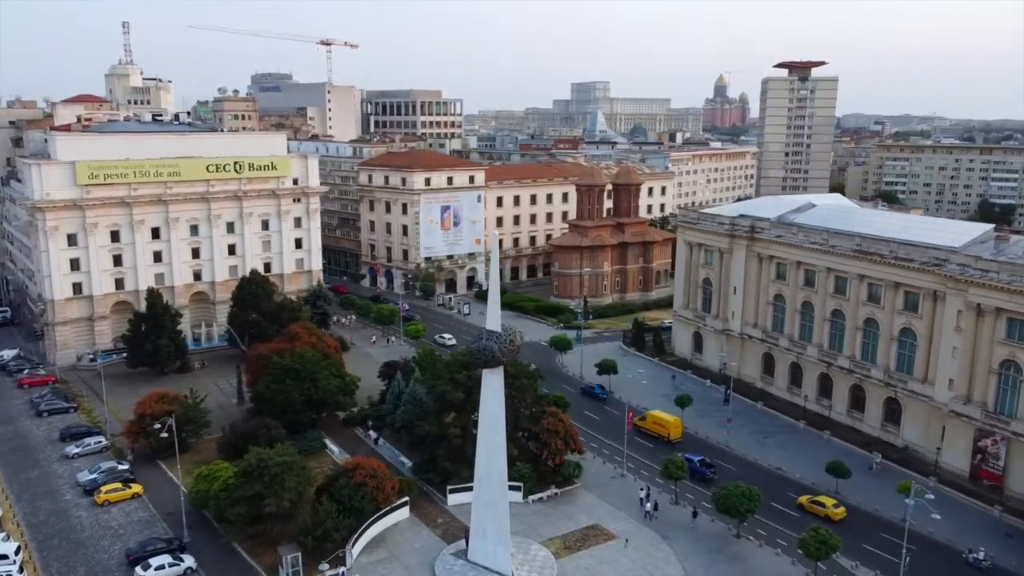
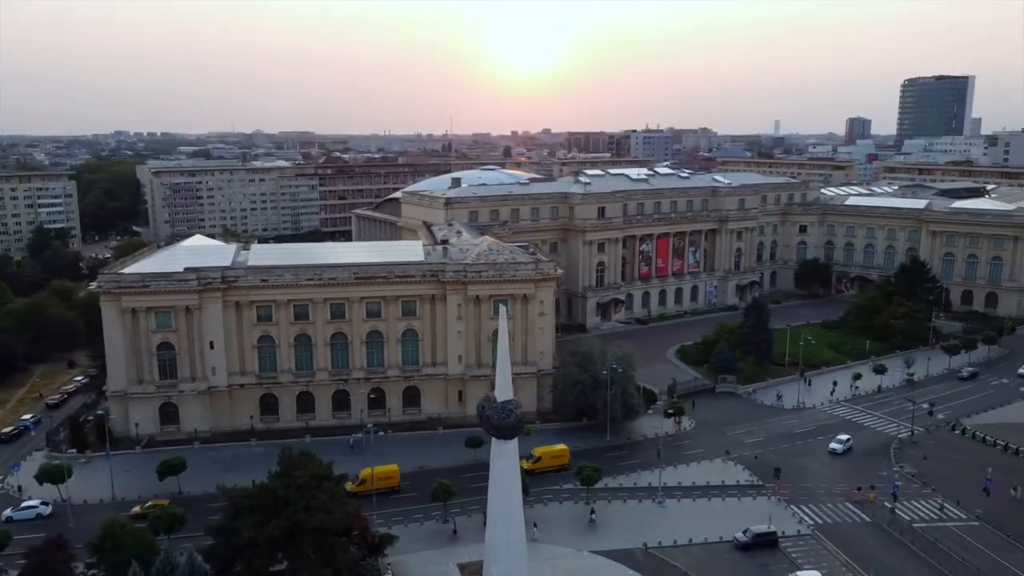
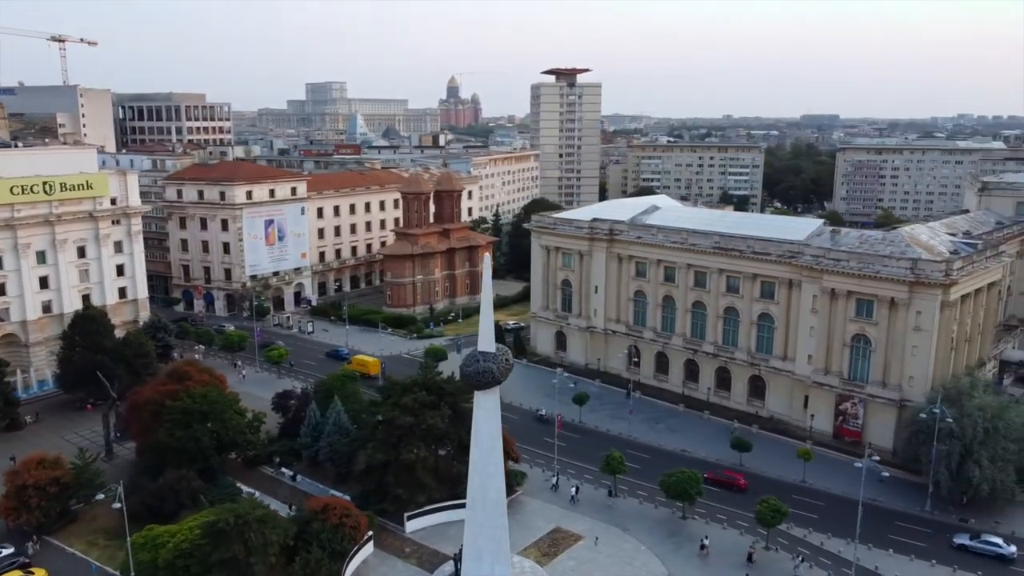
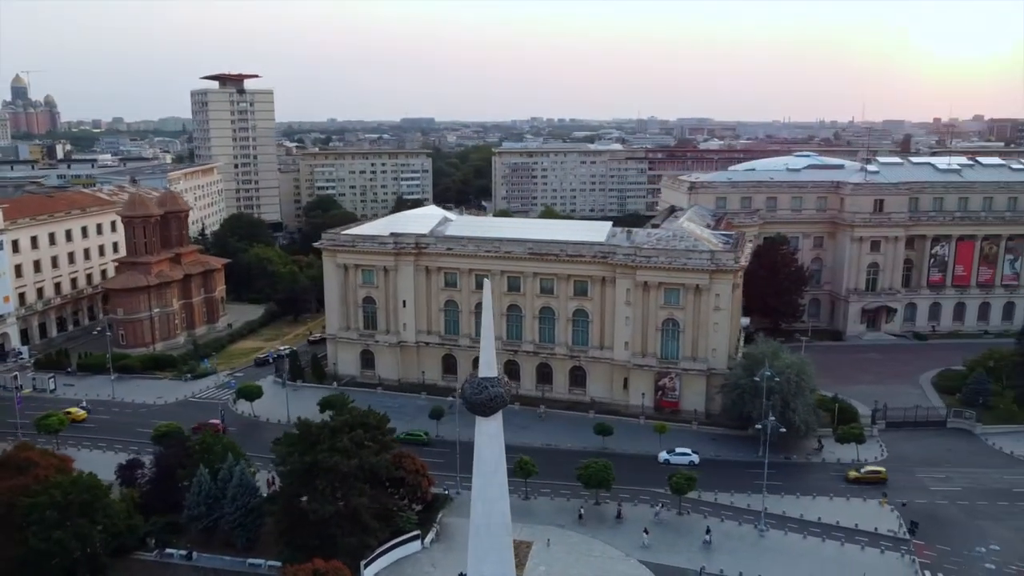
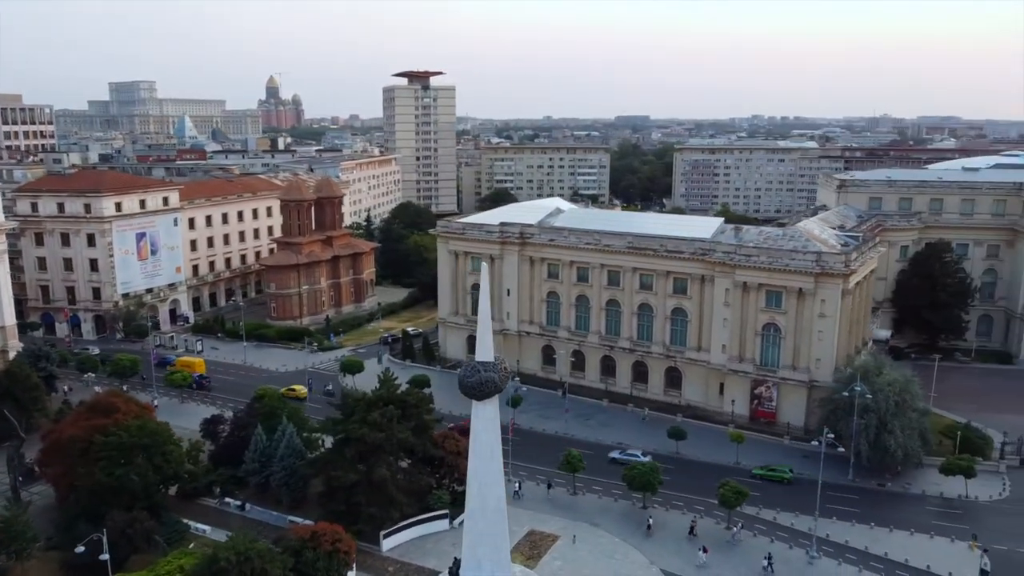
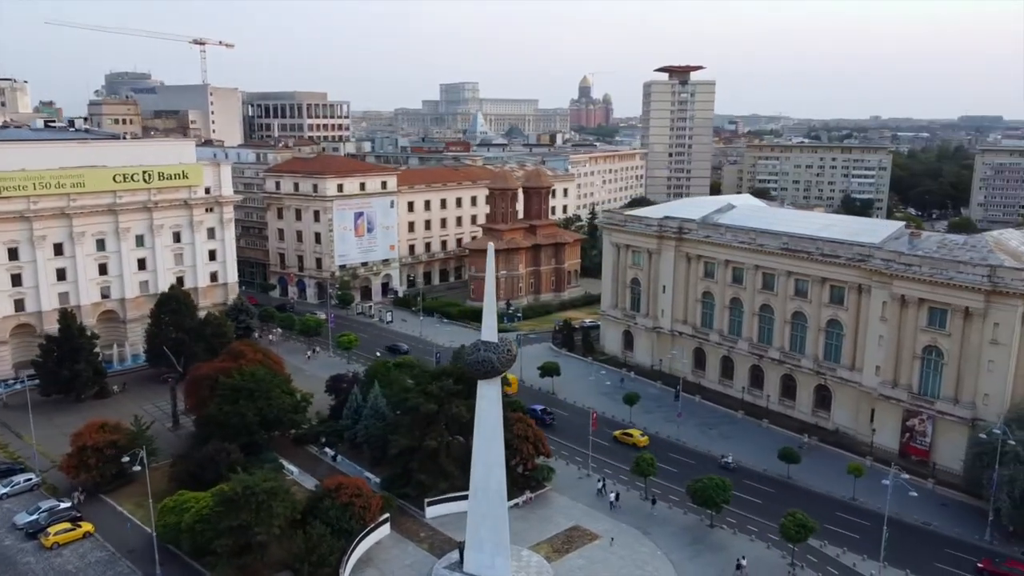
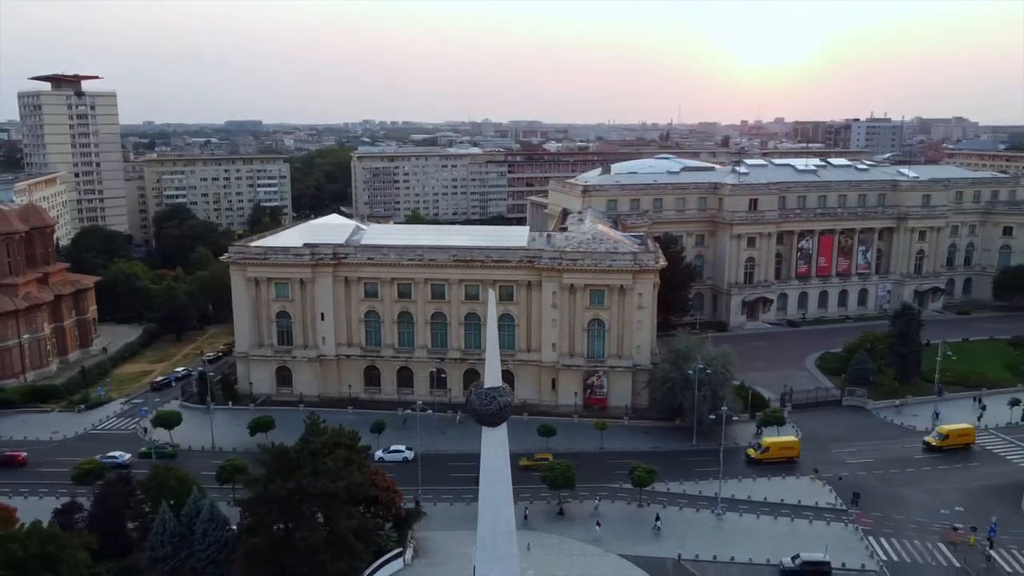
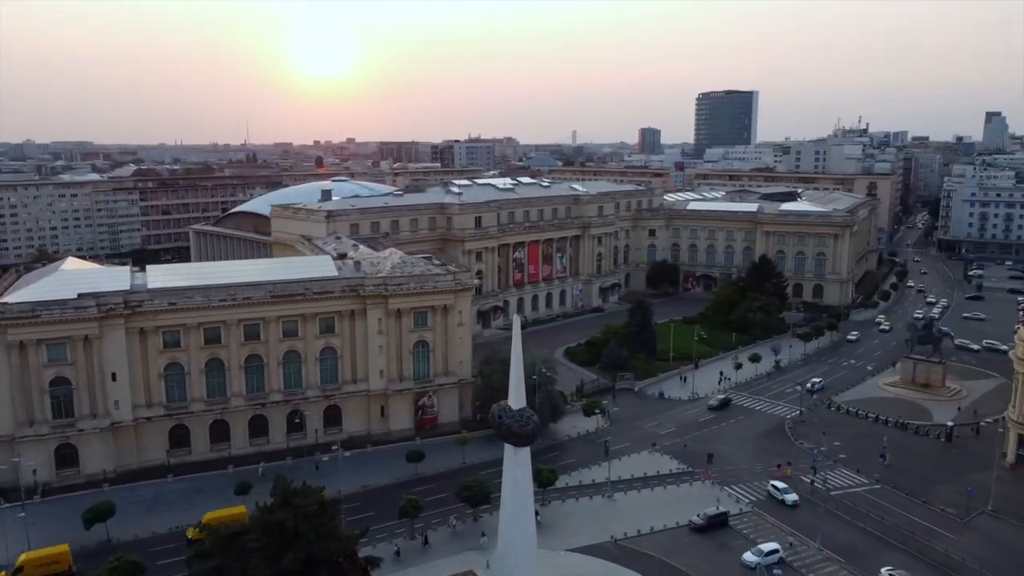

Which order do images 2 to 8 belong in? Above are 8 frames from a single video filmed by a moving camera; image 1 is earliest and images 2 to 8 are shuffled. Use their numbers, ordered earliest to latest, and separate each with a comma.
6, 3, 5, 4, 7, 2, 8
